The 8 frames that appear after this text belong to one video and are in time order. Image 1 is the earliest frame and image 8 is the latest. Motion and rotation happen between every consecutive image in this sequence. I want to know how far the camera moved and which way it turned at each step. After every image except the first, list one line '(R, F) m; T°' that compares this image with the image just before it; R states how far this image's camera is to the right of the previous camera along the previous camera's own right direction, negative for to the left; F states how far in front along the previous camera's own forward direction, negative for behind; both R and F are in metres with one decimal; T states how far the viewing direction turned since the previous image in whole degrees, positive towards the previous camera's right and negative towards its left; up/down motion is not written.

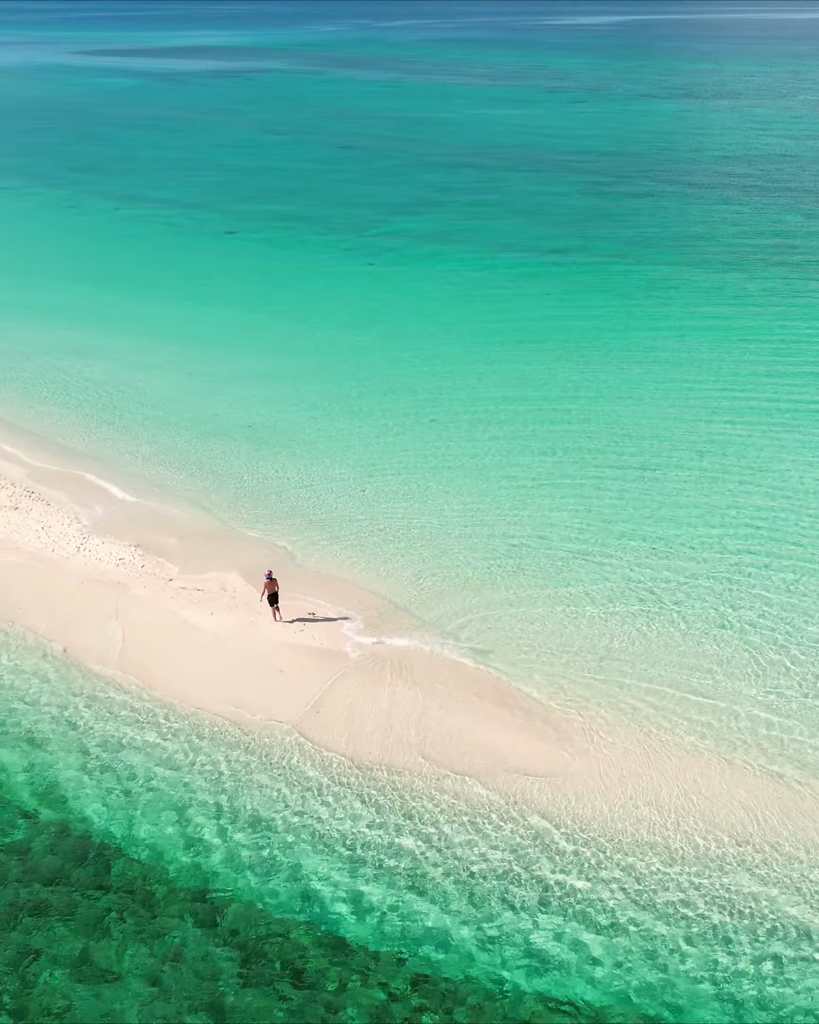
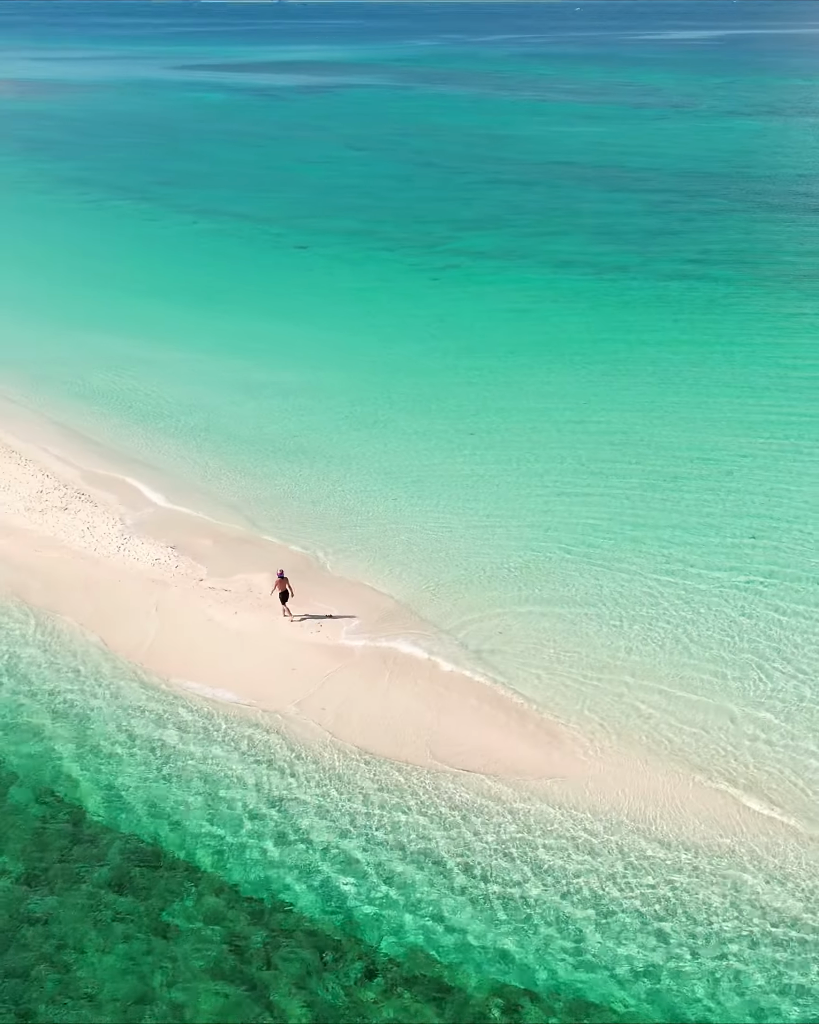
(+1.0, -0.9) m; -4°
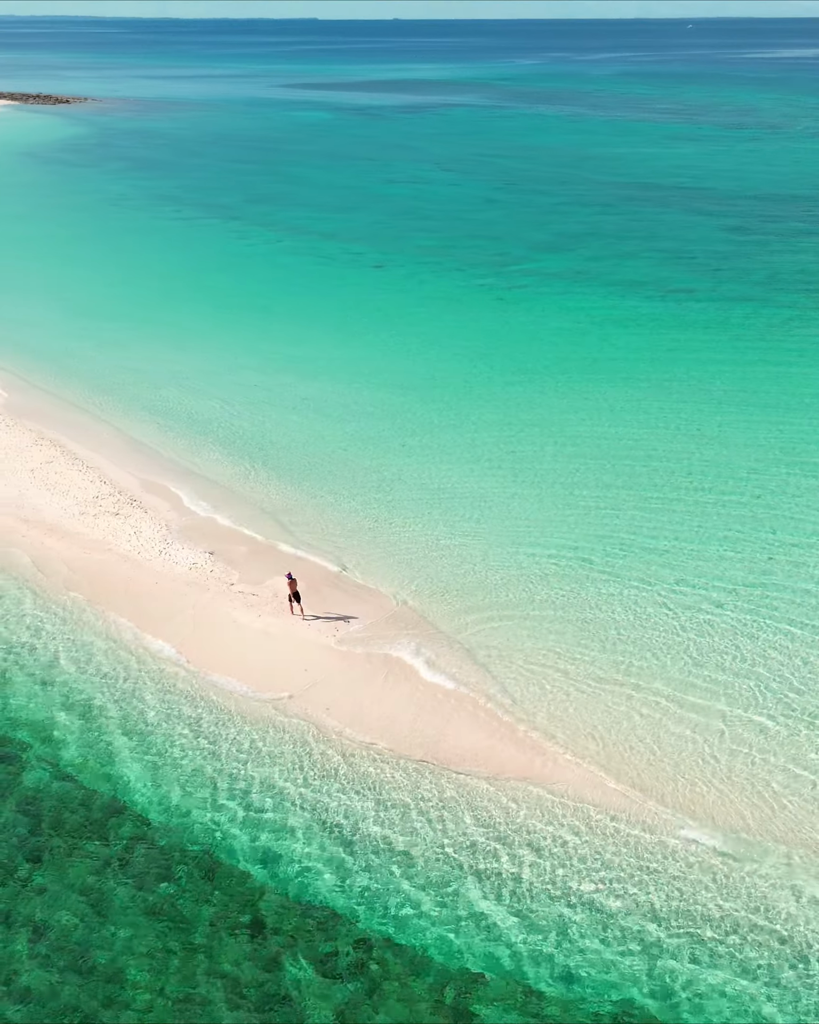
(+1.3, -1.0) m; -5°
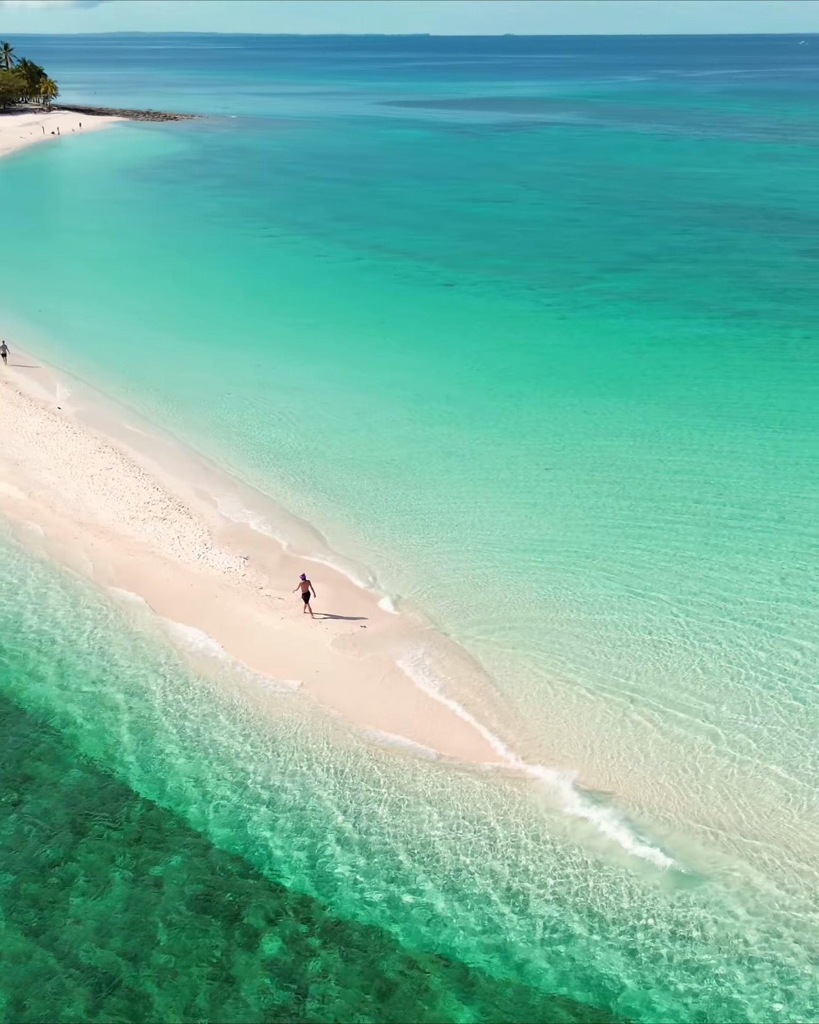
(+1.3, -1.0) m; -5°
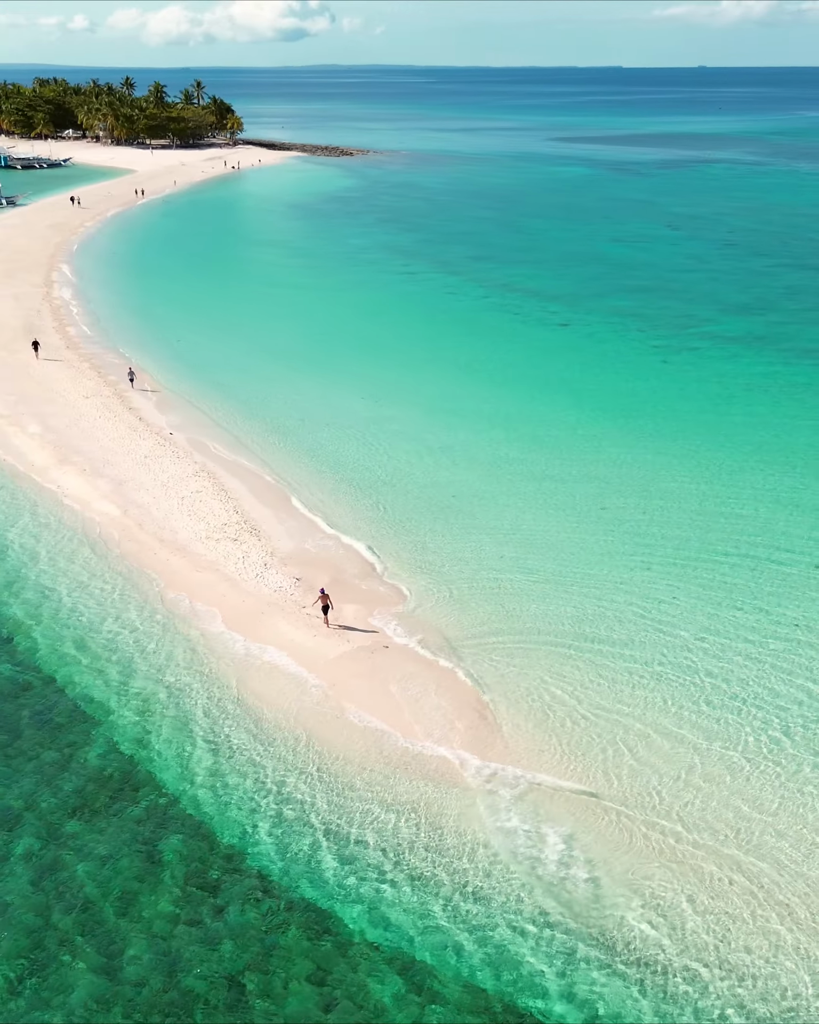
(+2.6, -1.6) m; -8°
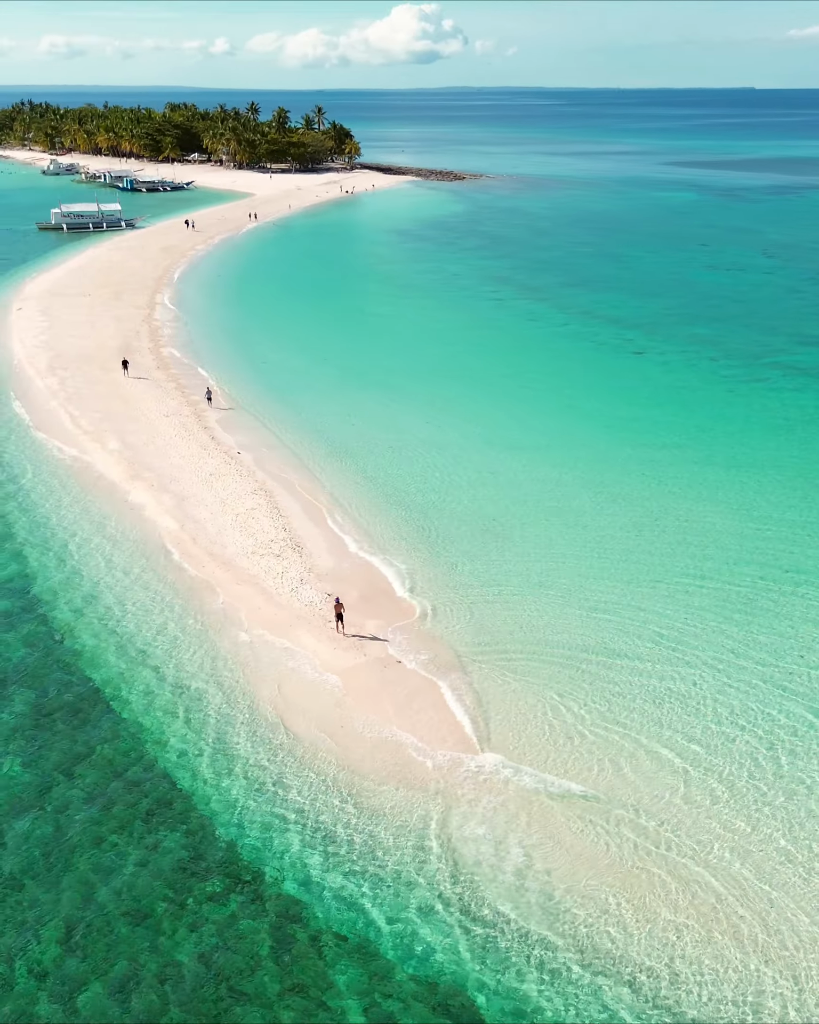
(+1.9, -1.2) m; -5°
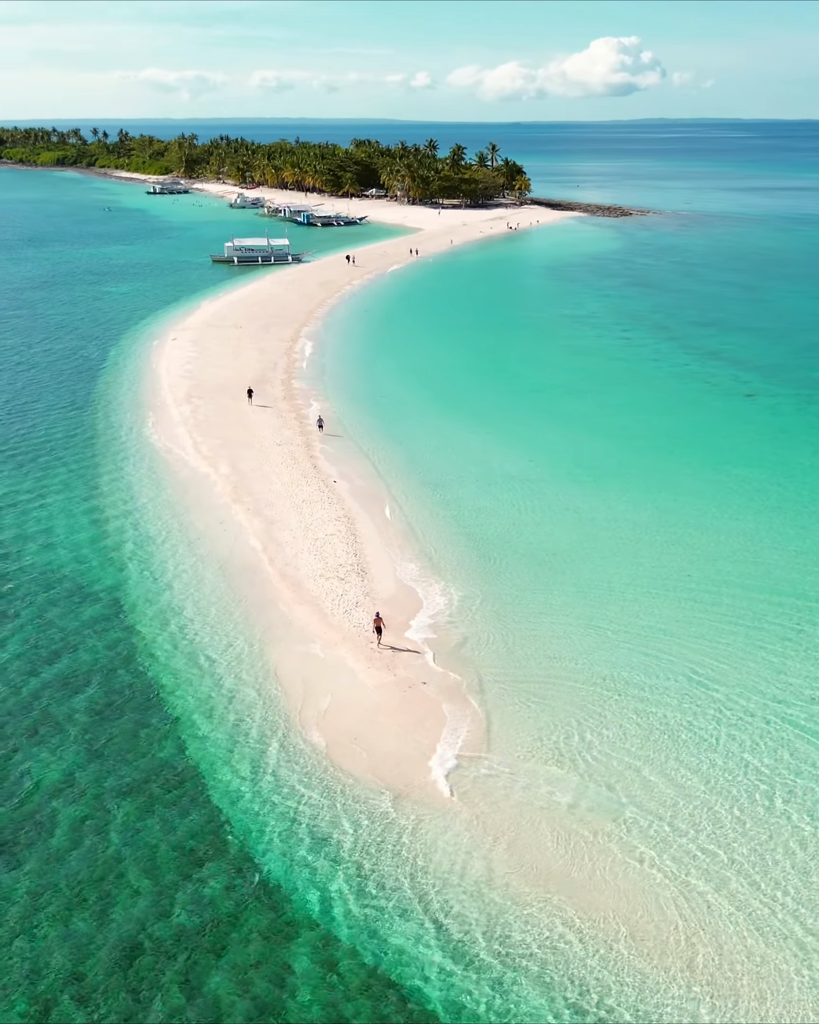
(+2.9, -1.7) m; -8°
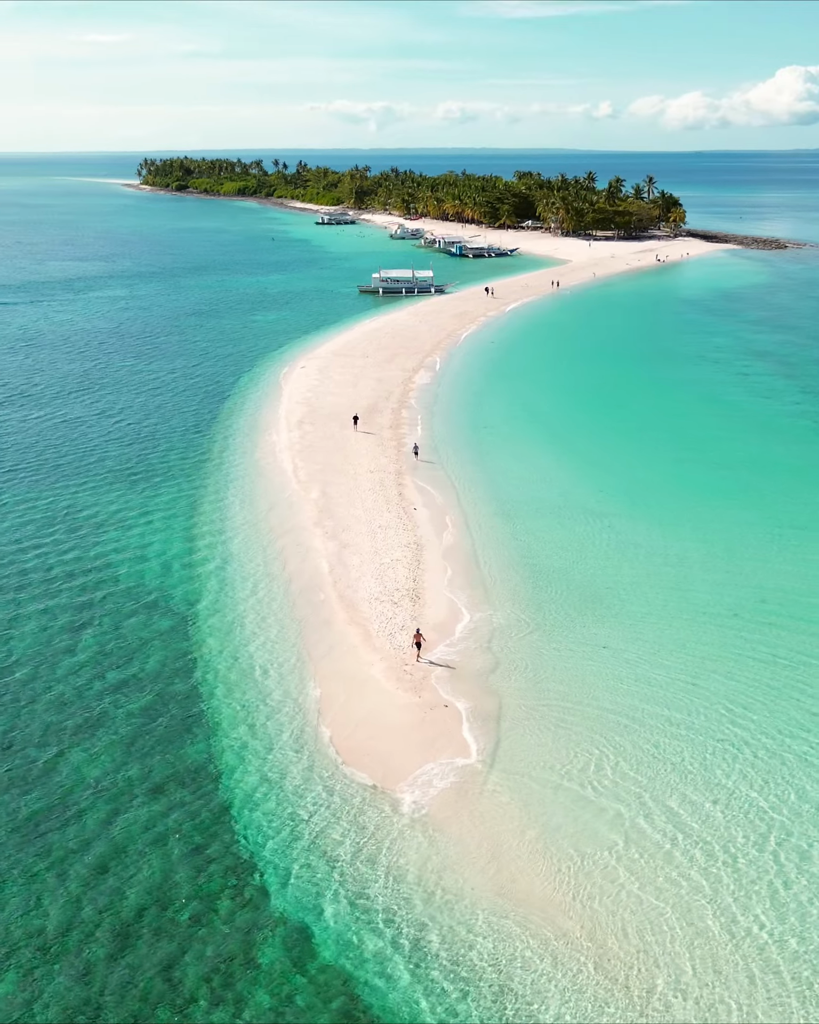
(+2.8, -1.0) m; -8°
